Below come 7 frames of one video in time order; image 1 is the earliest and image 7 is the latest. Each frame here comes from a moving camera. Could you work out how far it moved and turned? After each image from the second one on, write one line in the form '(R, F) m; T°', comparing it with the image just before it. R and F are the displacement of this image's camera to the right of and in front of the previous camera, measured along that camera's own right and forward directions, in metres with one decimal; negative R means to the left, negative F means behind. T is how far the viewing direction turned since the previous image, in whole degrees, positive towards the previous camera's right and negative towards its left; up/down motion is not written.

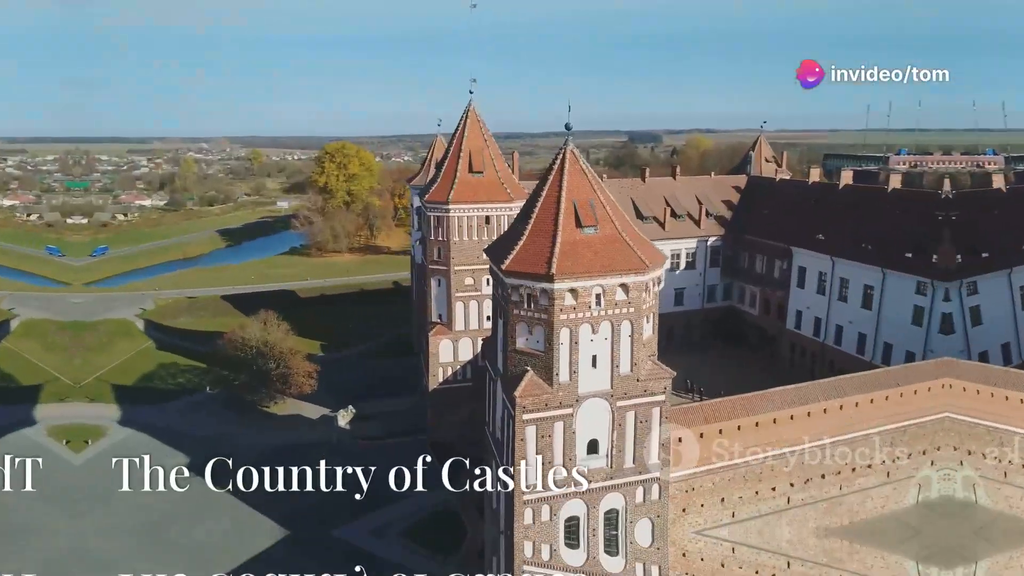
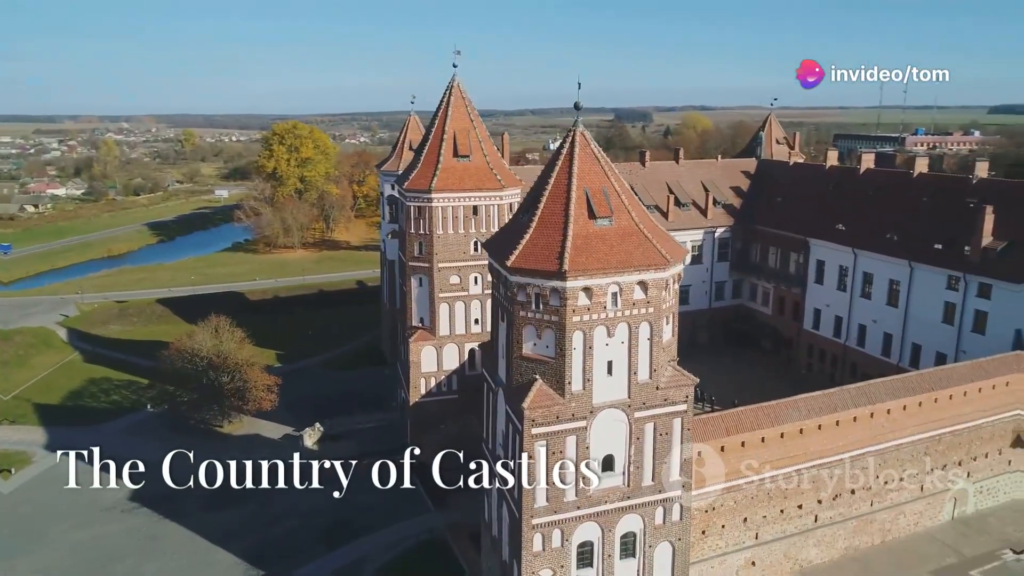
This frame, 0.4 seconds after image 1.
(-0.1, +3.7) m; +1°
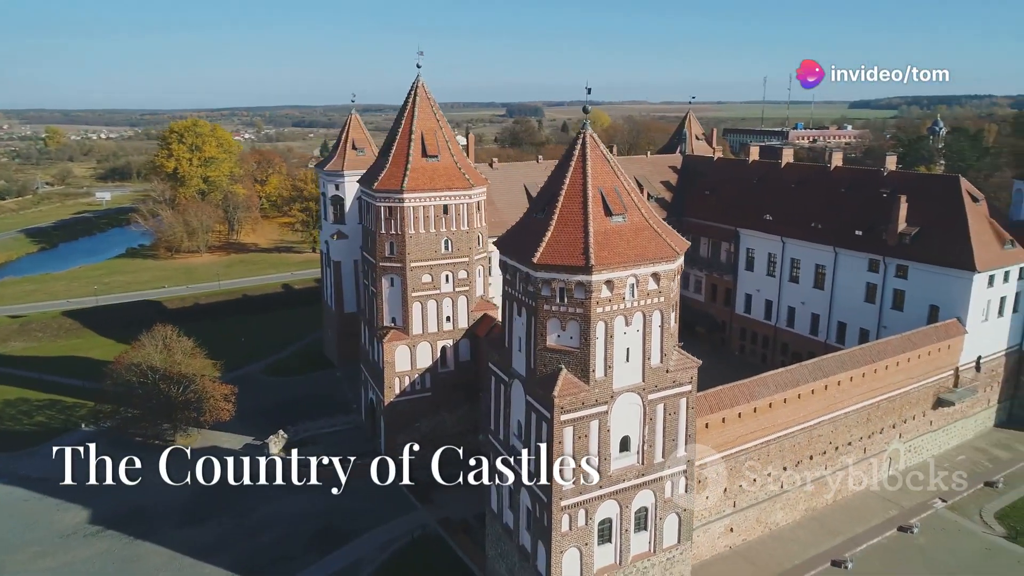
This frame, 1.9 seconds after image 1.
(-3.0, -0.5) m; +8°
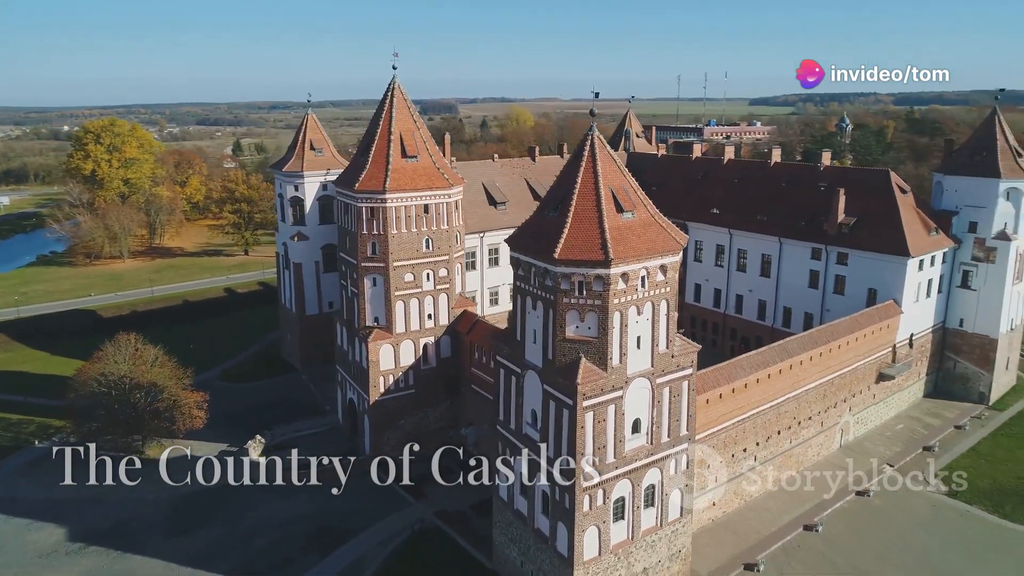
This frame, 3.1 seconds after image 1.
(-2.6, -0.7) m; +7°
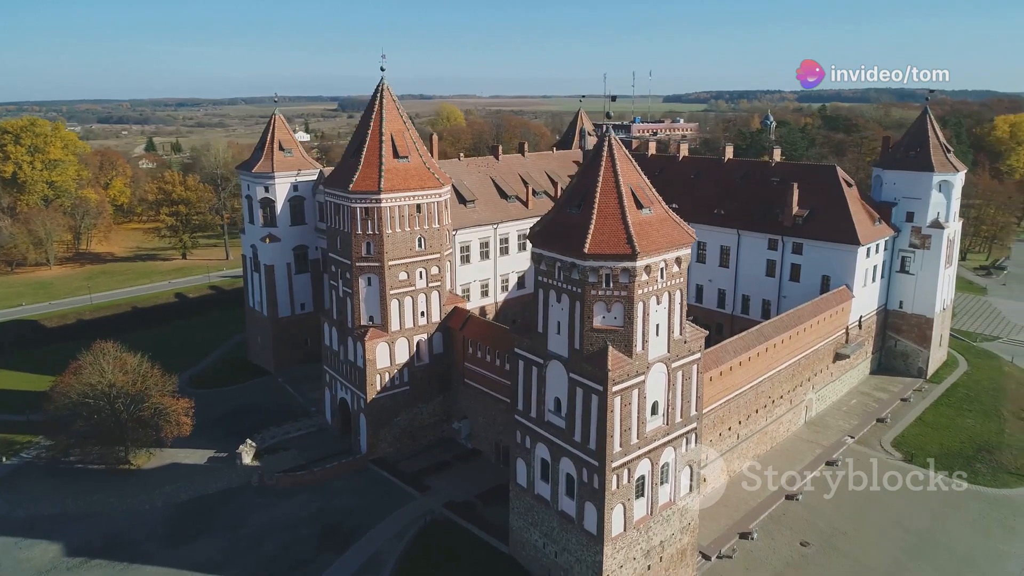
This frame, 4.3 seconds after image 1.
(-2.8, -0.7) m; +6°
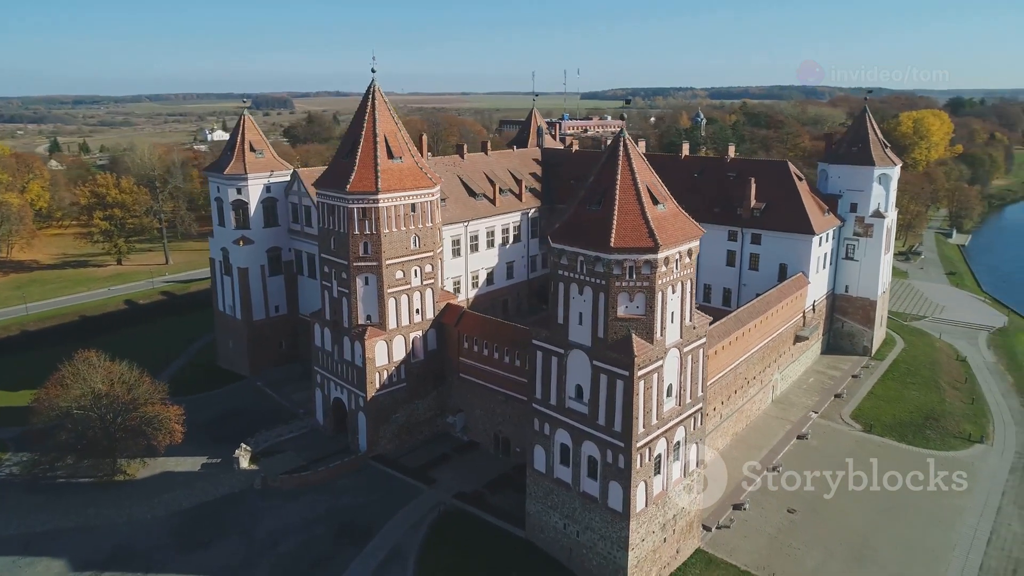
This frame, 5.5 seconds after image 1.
(-3.0, -0.8) m; +6°
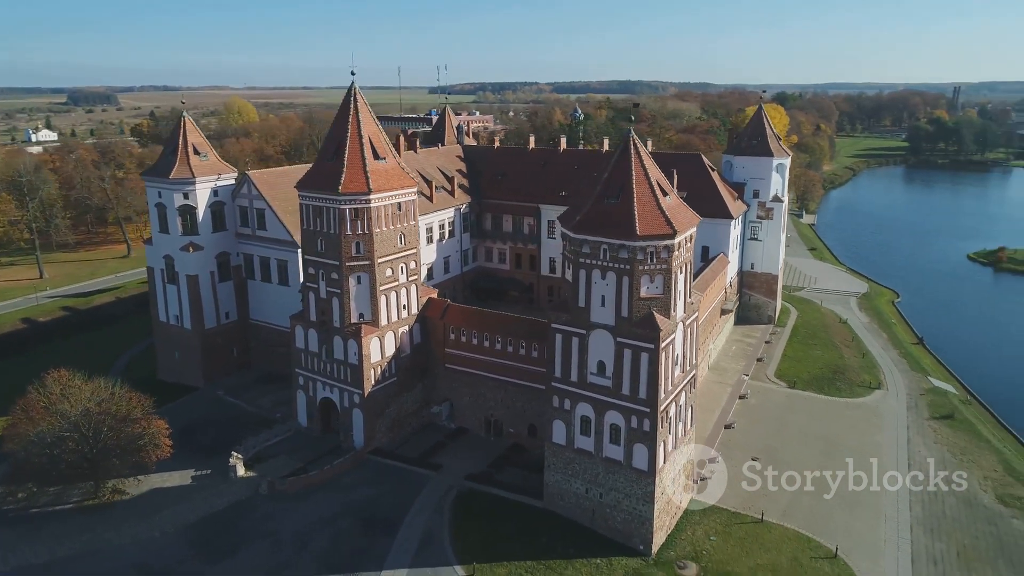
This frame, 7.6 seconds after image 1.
(-5.6, -1.2) m; +12°
